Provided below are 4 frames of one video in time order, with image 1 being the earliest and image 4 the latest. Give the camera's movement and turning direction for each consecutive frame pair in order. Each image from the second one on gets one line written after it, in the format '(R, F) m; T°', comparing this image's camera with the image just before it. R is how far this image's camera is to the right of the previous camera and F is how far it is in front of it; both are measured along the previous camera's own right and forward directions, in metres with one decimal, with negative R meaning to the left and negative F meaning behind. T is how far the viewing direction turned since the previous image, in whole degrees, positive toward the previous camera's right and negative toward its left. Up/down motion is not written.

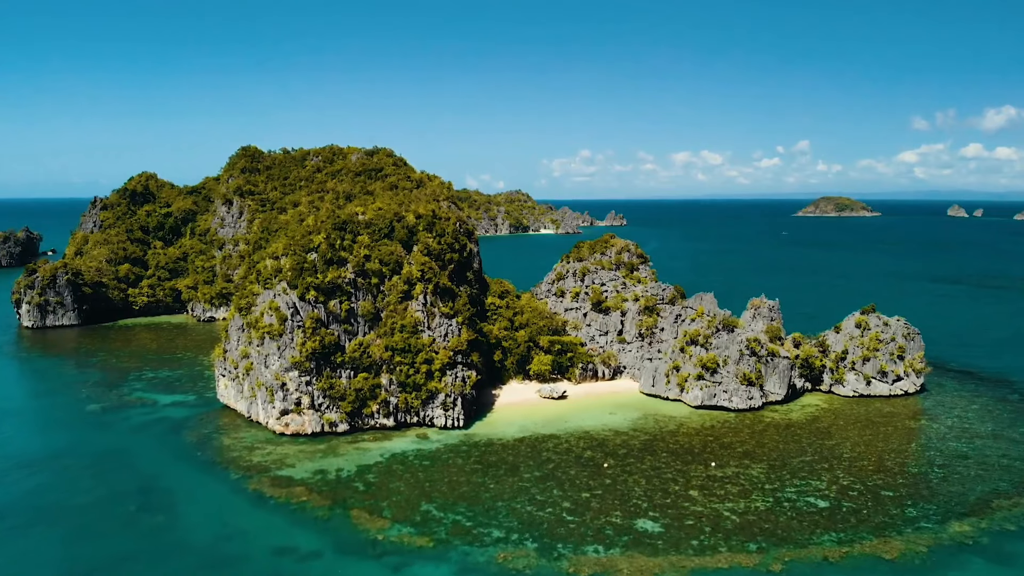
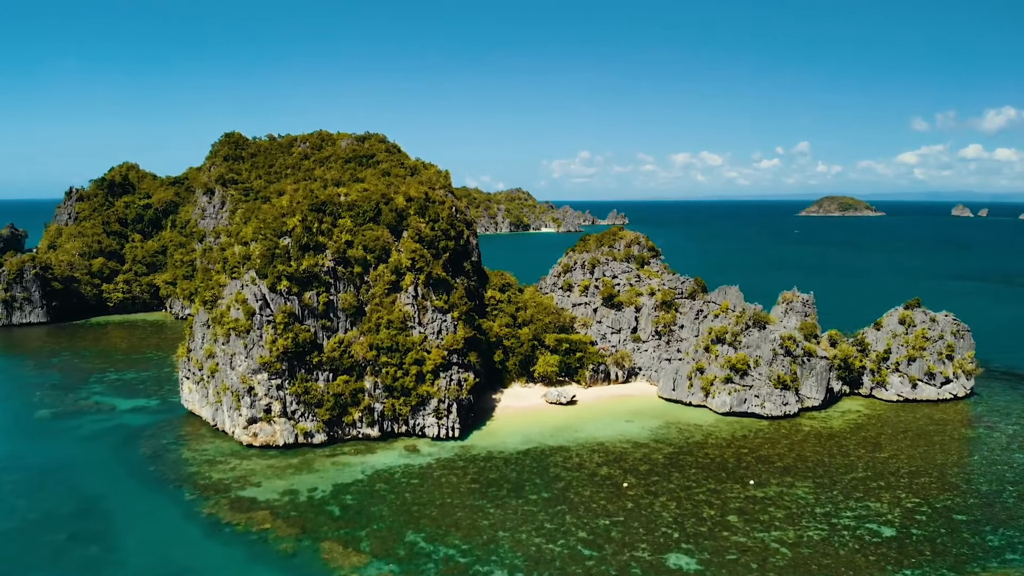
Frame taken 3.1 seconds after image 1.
(-0.2, +5.9) m; 0°
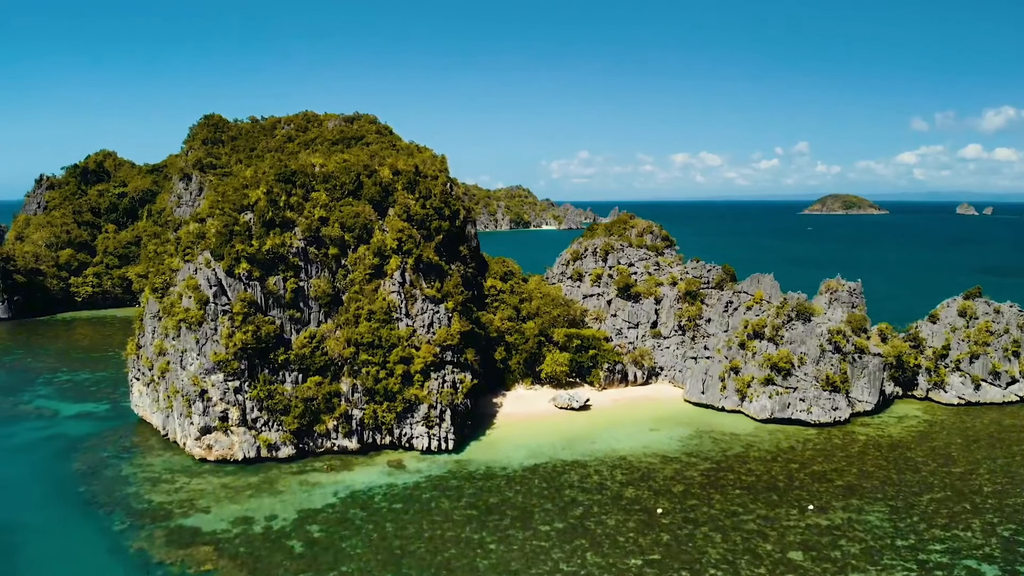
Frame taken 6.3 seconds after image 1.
(-0.3, +6.3) m; 0°
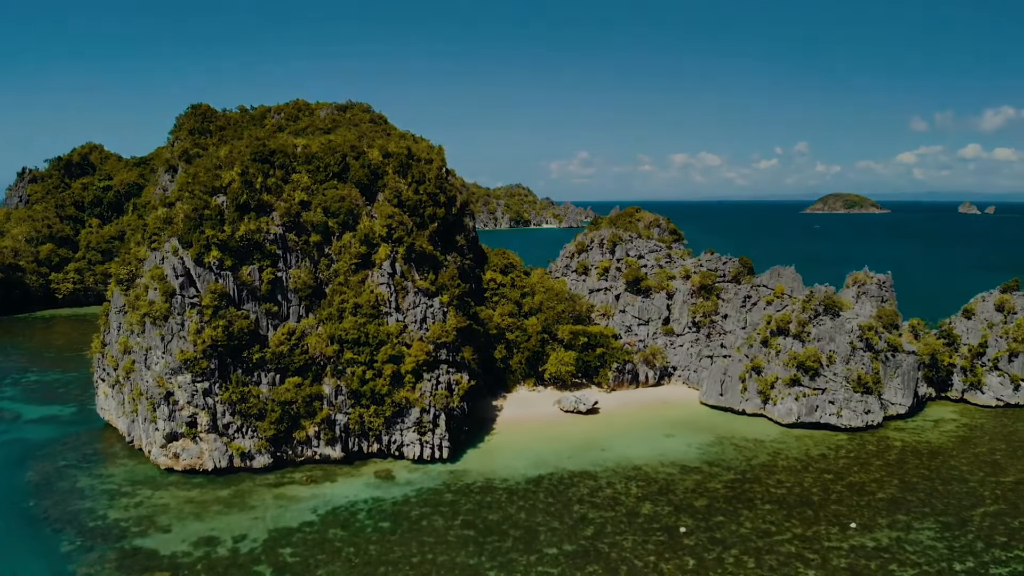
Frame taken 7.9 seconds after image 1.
(-0.1, +3.3) m; 0°
